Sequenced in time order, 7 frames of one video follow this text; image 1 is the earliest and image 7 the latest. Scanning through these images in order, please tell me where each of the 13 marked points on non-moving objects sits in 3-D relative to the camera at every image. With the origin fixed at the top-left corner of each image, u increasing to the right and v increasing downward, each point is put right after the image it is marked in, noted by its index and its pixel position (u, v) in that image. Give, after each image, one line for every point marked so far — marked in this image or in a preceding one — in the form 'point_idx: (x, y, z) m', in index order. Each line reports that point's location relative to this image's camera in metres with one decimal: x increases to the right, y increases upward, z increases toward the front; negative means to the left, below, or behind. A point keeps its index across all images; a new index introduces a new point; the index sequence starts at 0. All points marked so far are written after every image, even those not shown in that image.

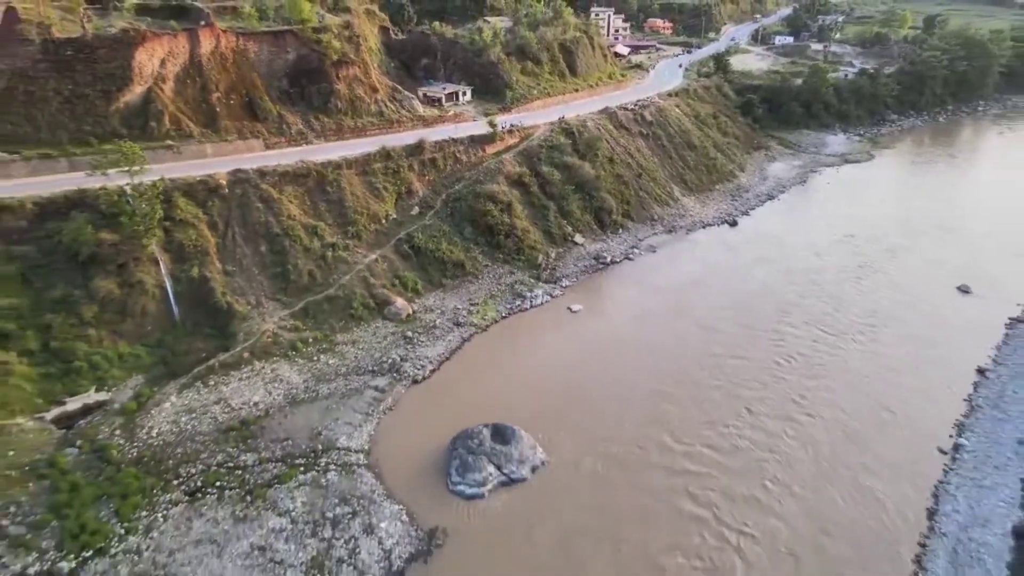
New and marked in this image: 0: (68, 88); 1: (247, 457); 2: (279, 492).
0: (-6.1, +2.8, +18.2) m
1: (-2.6, -1.6, +12.9) m
2: (-2.1, -1.9, +12.0) m
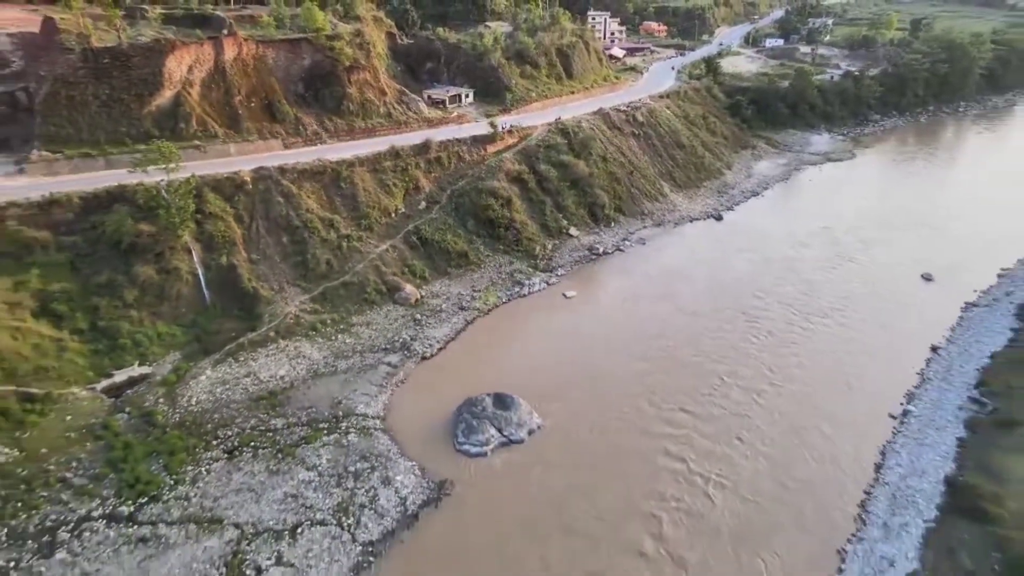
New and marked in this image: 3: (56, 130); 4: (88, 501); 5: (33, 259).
0: (-6.1, +3.0, +19.9) m
1: (-2.6, -1.5, +14.5) m
2: (-2.2, -1.7, +13.6) m
3: (-6.6, +2.3, +19.2) m
4: (-4.0, -2.0, +12.4) m
5: (-5.9, +0.3, +15.9) m
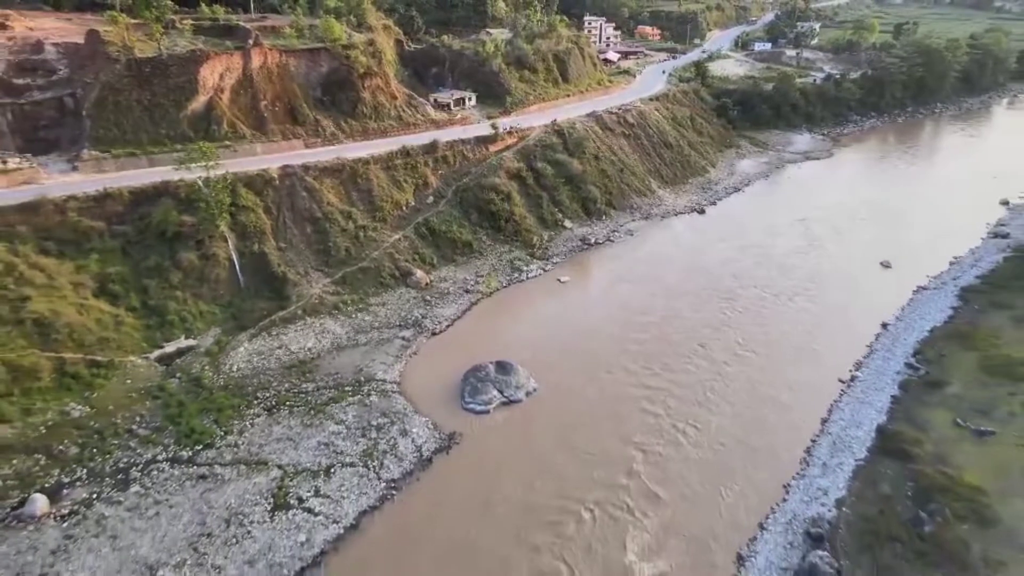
0: (-6.2, +3.2, +22.1) m
1: (-2.6, -1.2, +16.7) m
2: (-2.2, -1.5, +15.9) m
3: (-6.6, +2.6, +21.4) m
4: (-4.0, -1.8, +14.6) m
5: (-5.9, +0.6, +18.2) m
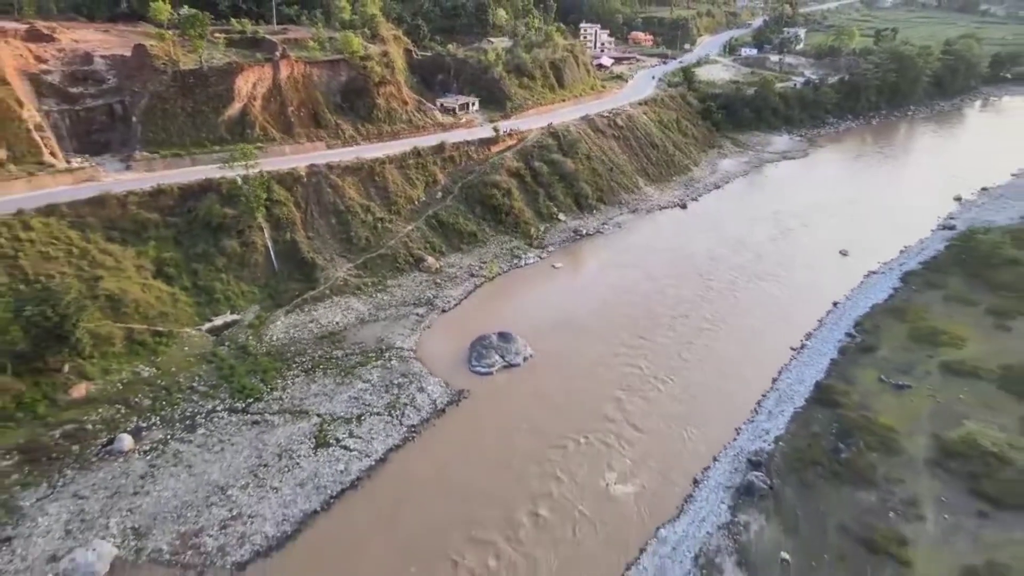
0: (-6.2, +3.5, +25.0) m
1: (-2.6, -1.0, +19.6) m
2: (-2.2, -1.2, +18.8) m
3: (-6.6, +2.9, +24.3) m
4: (-4.0, -1.5, +17.5) m
5: (-5.9, +0.9, +21.0) m
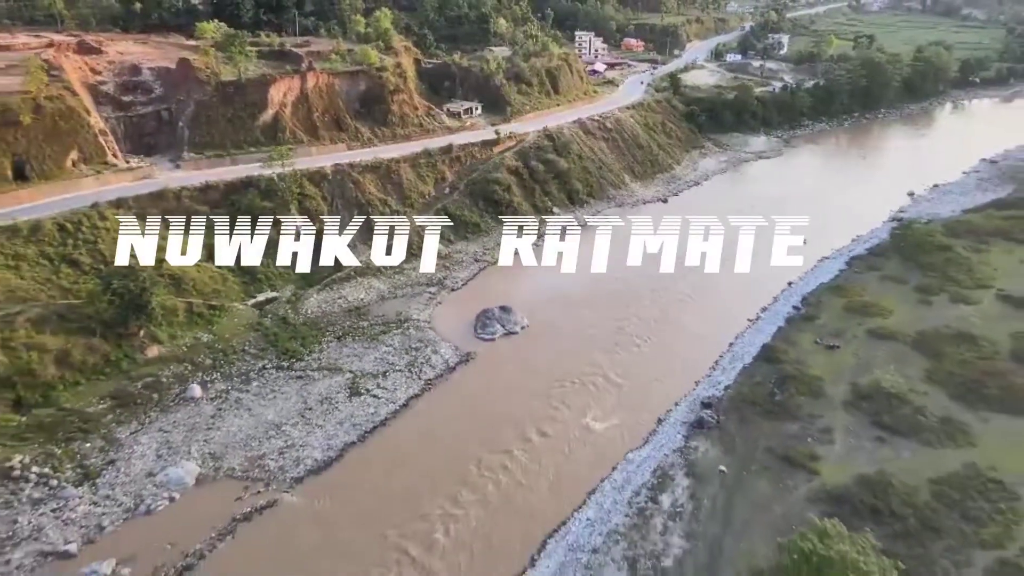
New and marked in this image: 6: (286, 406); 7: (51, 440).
0: (-6.2, +3.9, +28.5) m
1: (-2.6, -0.6, +23.2) m
2: (-2.2, -0.8, +22.3) m
3: (-6.6, +3.2, +27.9) m
4: (-4.0, -1.2, +21.0) m
5: (-5.9, +1.2, +24.6) m
6: (-3.3, -1.7, +19.0) m
7: (-6.1, -2.0, +17.3) m
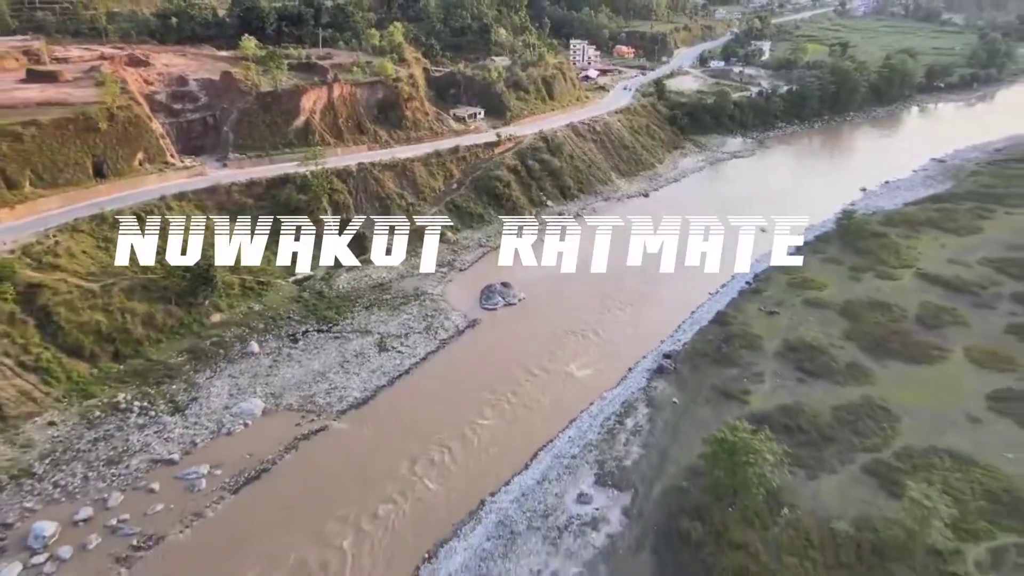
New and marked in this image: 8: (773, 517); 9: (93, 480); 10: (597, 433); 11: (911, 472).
0: (-6.2, +4.3, +33.0) m
1: (-2.7, -0.2, +27.7) m
2: (-2.2, -0.4, +26.8) m
3: (-6.6, +3.6, +32.4) m
4: (-4.1, -0.7, +25.5) m
5: (-5.9, +1.6, +29.1) m
6: (-3.3, -1.3, +23.5) m
7: (-6.1, -1.6, +21.8) m
8: (+3.1, -2.7, +15.6) m
9: (-5.9, -2.7, +18.2) m
10: (+1.3, -2.2, +19.4) m
11: (+5.3, -2.4, +17.1) m
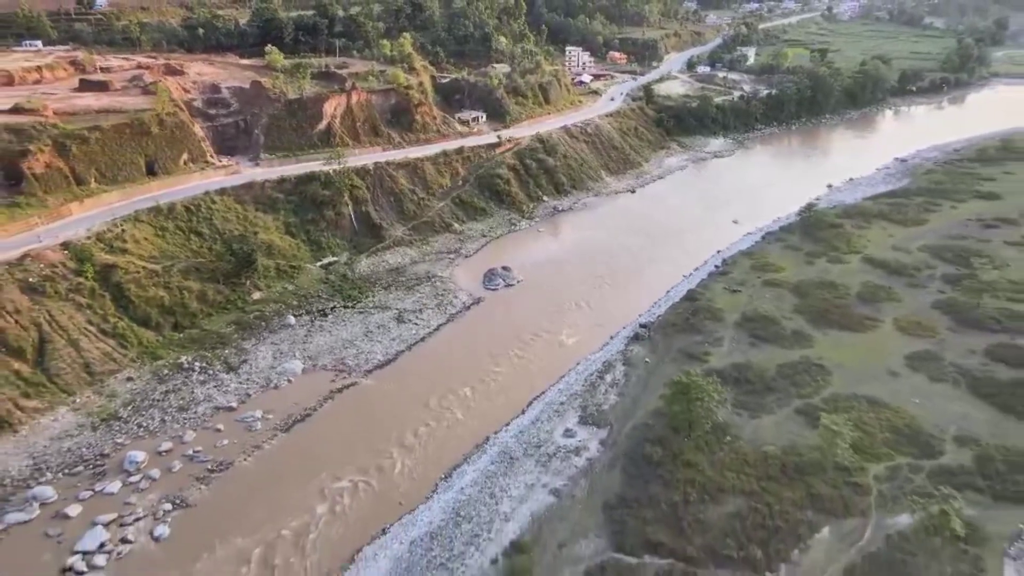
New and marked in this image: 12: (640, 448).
0: (-6.2, +4.7, +37.1) m
1: (-2.7, +0.2, +31.7) m
2: (-2.2, 0.0, +30.9) m
3: (-6.6, +4.1, +36.4) m
4: (-4.1, -0.3, +29.6) m
5: (-6.0, +2.0, +33.1) m
6: (-3.3, -0.9, +27.6) m
7: (-6.2, -1.2, +25.8) m
8: (+3.1, -2.3, +19.7) m
9: (-5.9, -2.3, +22.3) m
10: (+1.2, -1.8, +23.5) m
11: (+5.2, -2.0, +21.2) m
12: (+2.0, -2.5, +19.8) m
